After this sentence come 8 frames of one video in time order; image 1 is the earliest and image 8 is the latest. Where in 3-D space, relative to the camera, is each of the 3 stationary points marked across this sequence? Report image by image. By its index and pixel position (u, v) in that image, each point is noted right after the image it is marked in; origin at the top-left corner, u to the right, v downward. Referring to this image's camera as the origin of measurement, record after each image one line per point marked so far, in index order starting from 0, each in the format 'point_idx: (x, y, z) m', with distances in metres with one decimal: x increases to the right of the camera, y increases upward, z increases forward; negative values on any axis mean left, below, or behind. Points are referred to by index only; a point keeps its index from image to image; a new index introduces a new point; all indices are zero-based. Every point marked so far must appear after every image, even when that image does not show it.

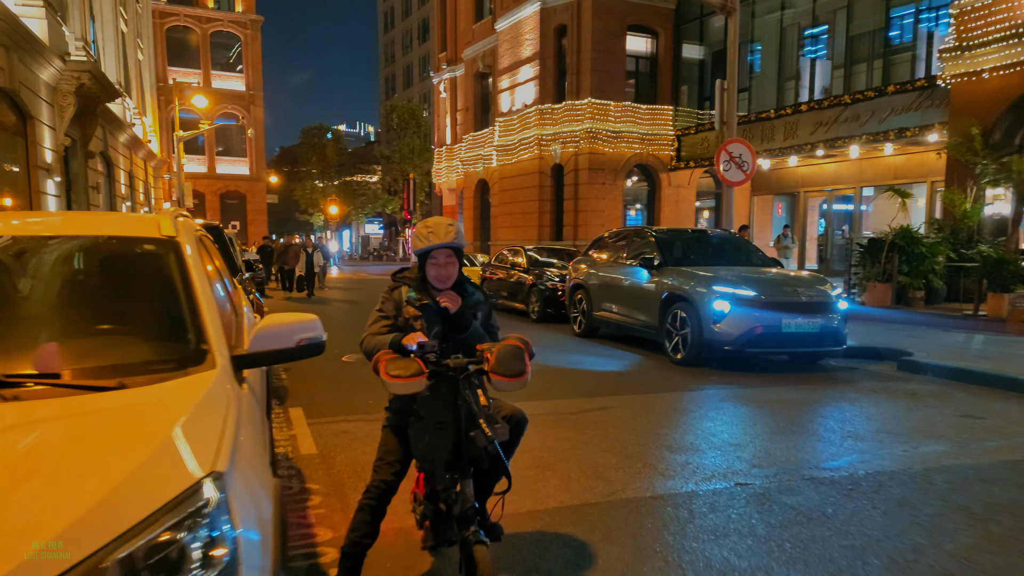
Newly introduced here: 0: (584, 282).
0: (+1.2, +0.1, +11.9) m
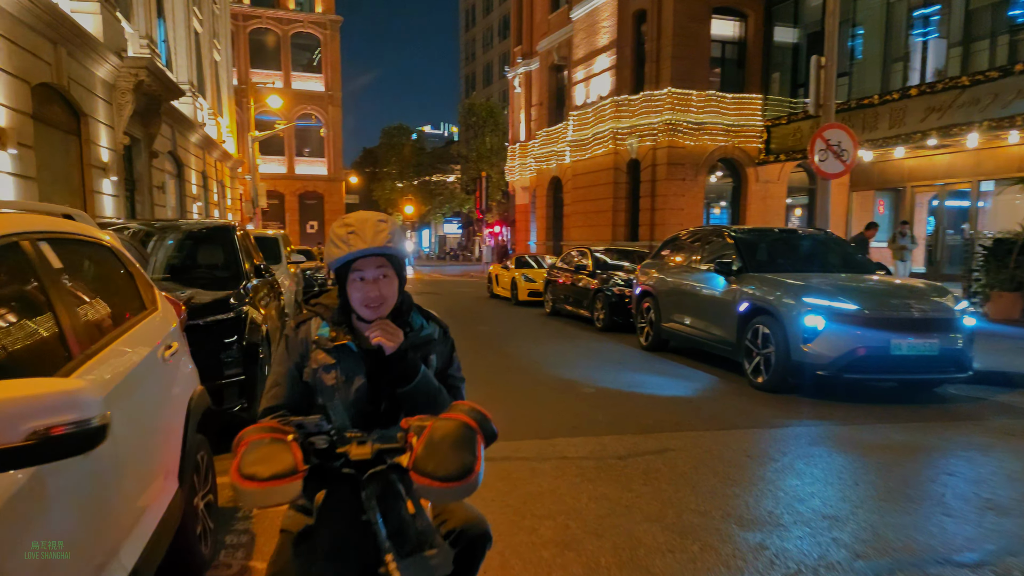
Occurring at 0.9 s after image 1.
0: (+2.0, 0.0, +10.5) m
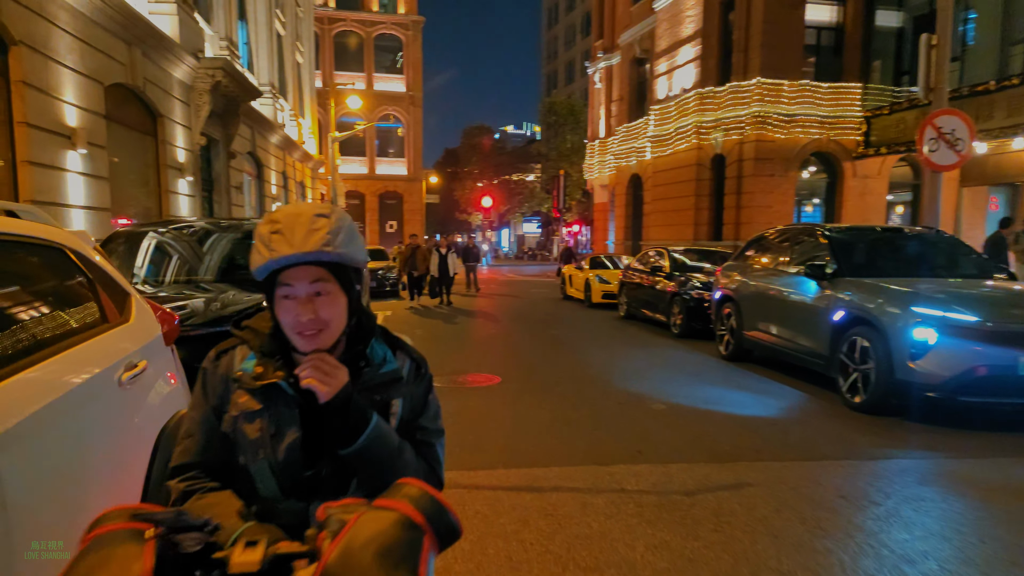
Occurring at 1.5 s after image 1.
0: (+2.9, -0.1, +9.6) m
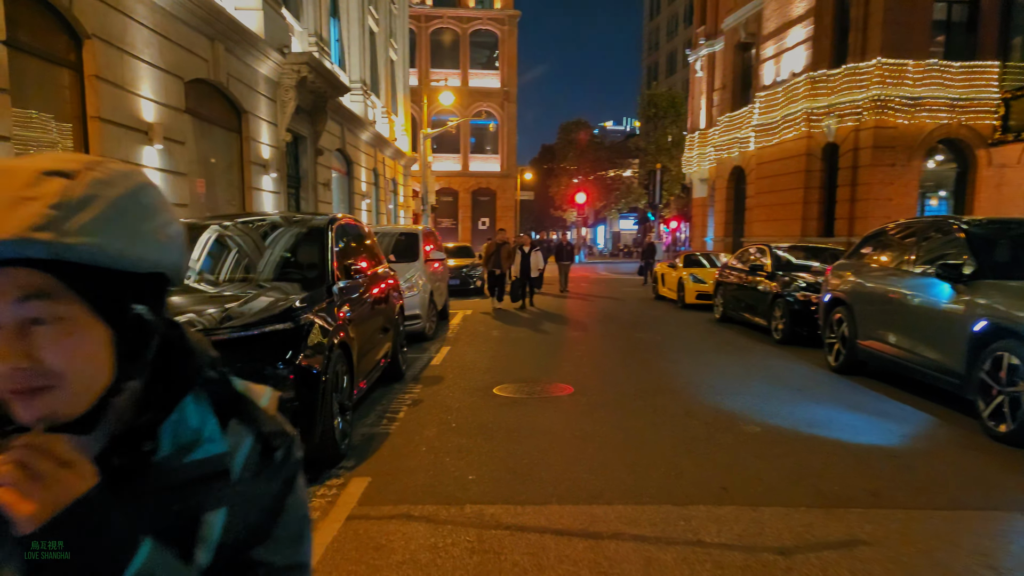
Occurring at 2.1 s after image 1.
0: (+3.8, -0.1, +8.4) m
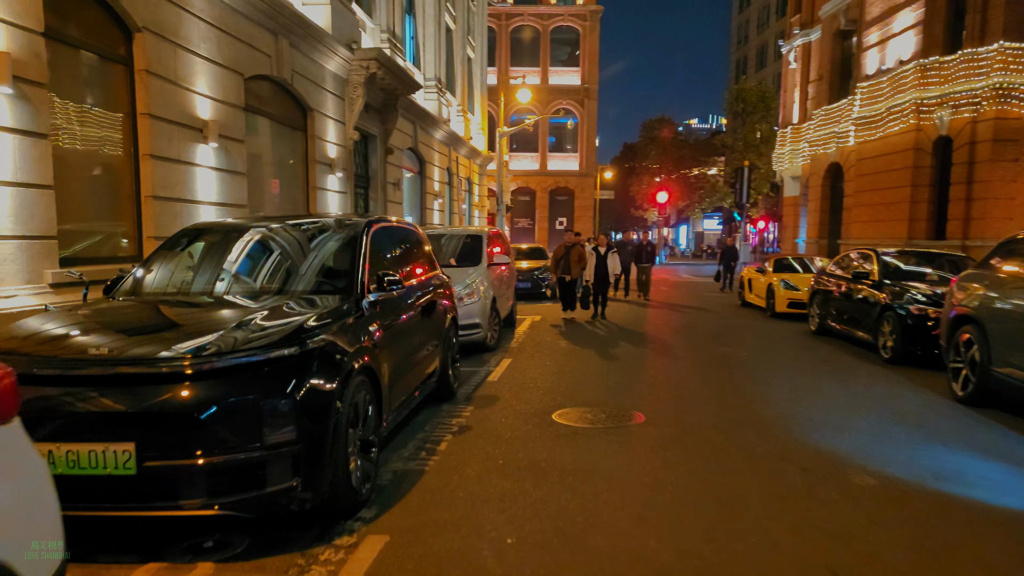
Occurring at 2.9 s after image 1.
0: (+4.5, -0.2, +7.1) m
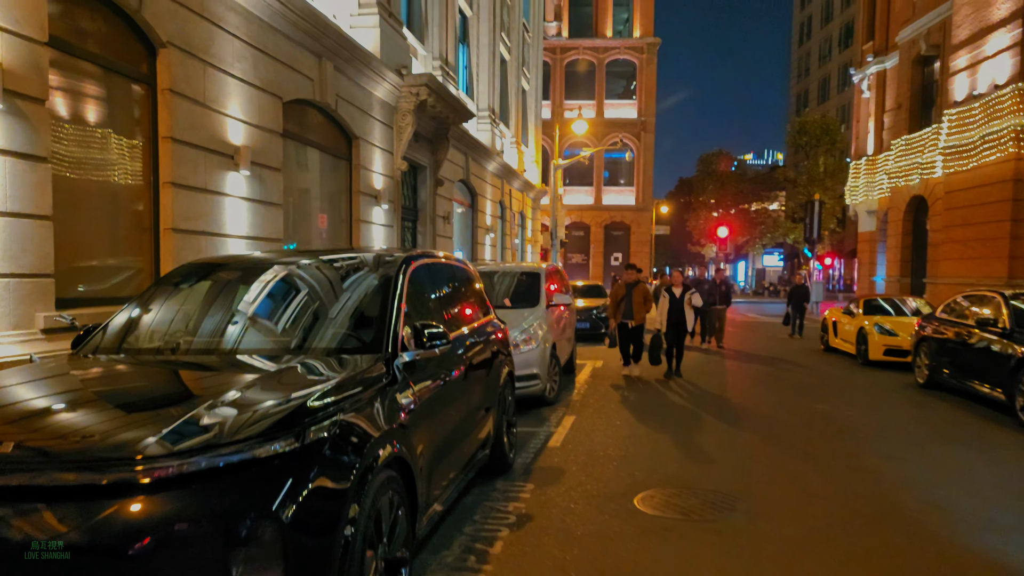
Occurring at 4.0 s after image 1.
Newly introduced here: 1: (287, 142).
0: (+5.0, -0.7, +5.6) m
1: (-3.1, +2.0, +10.4) m
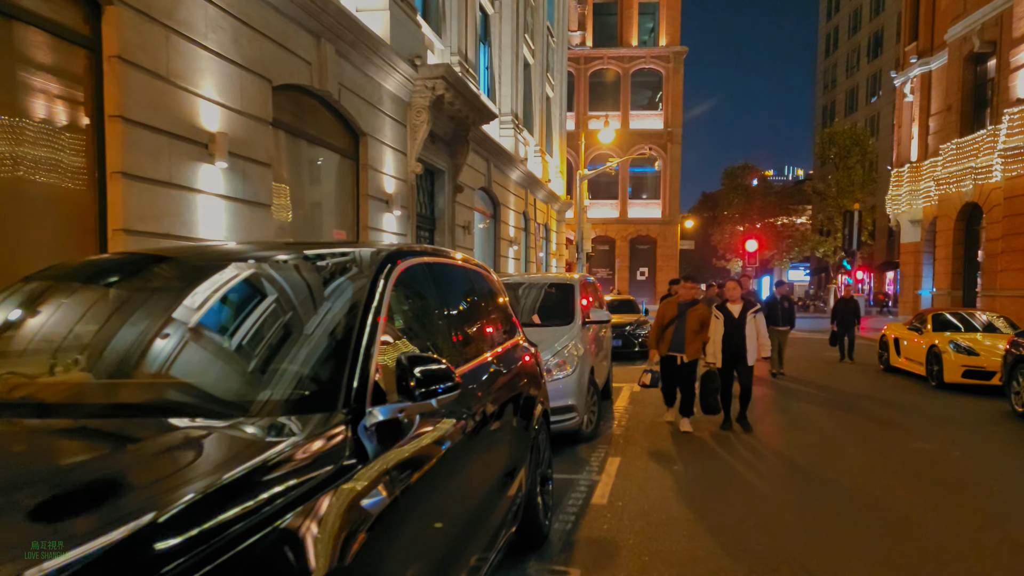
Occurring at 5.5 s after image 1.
0: (+5.2, -0.7, +3.9) m
1: (-2.8, +1.8, +9.0) m
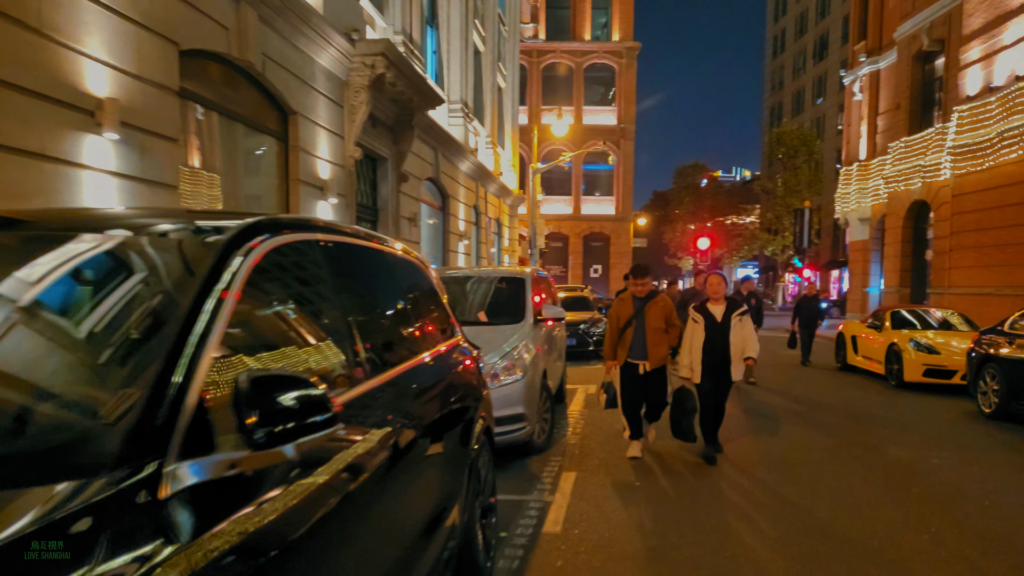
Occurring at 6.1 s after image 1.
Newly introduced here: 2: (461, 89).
0: (+4.9, -0.7, +3.4) m
1: (-3.4, +1.9, +8.0) m
2: (-1.4, +5.2, +19.3) m
